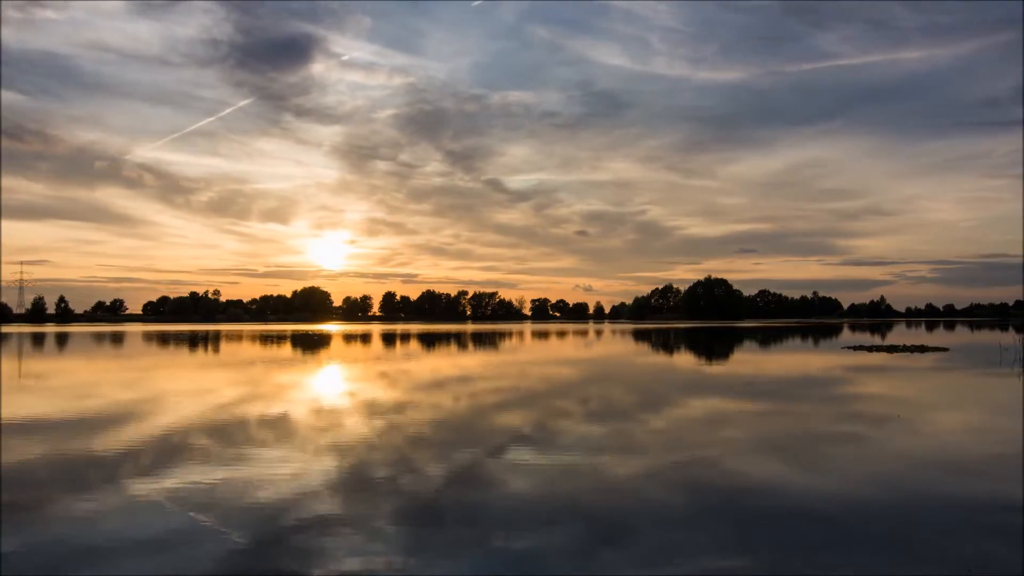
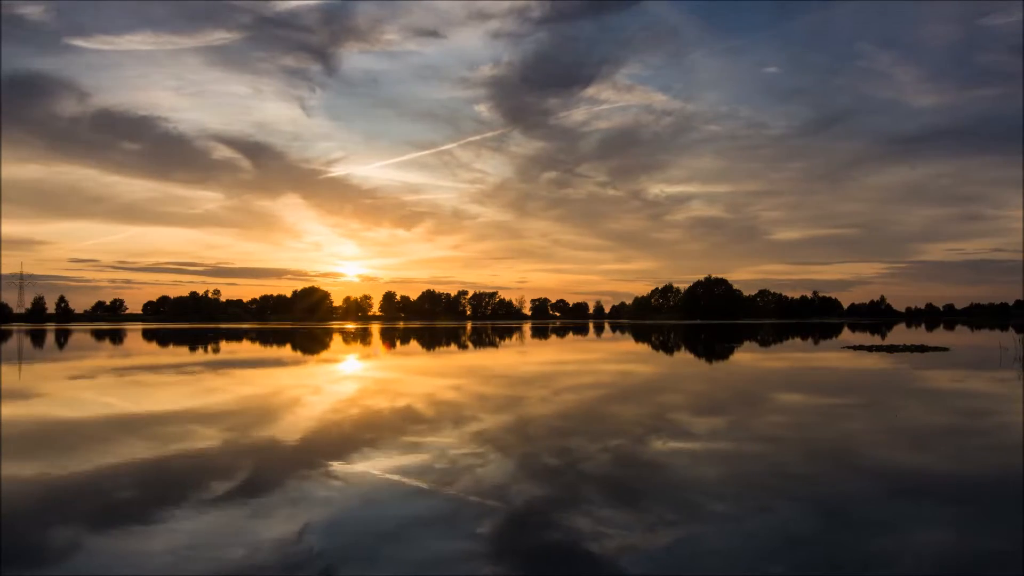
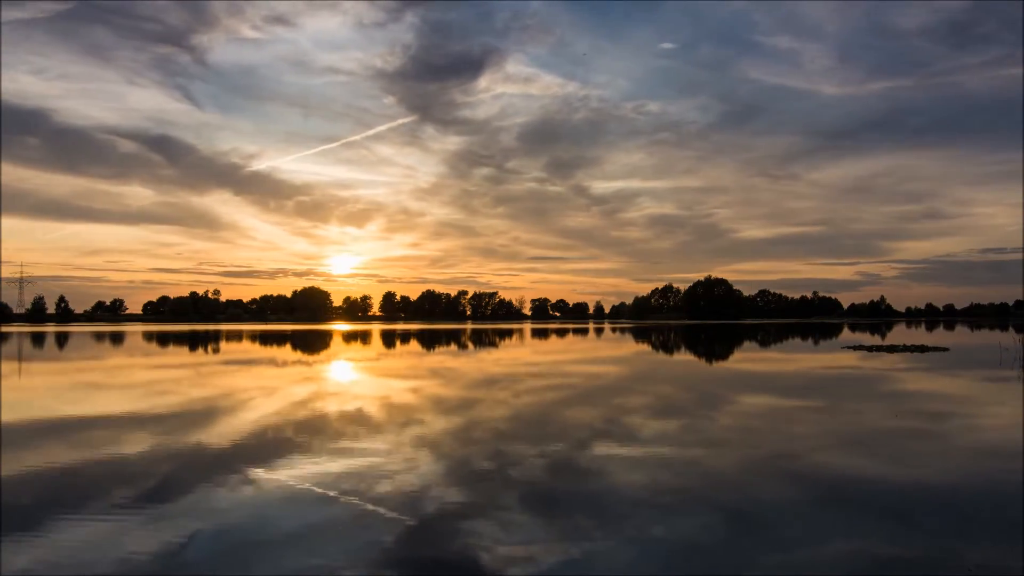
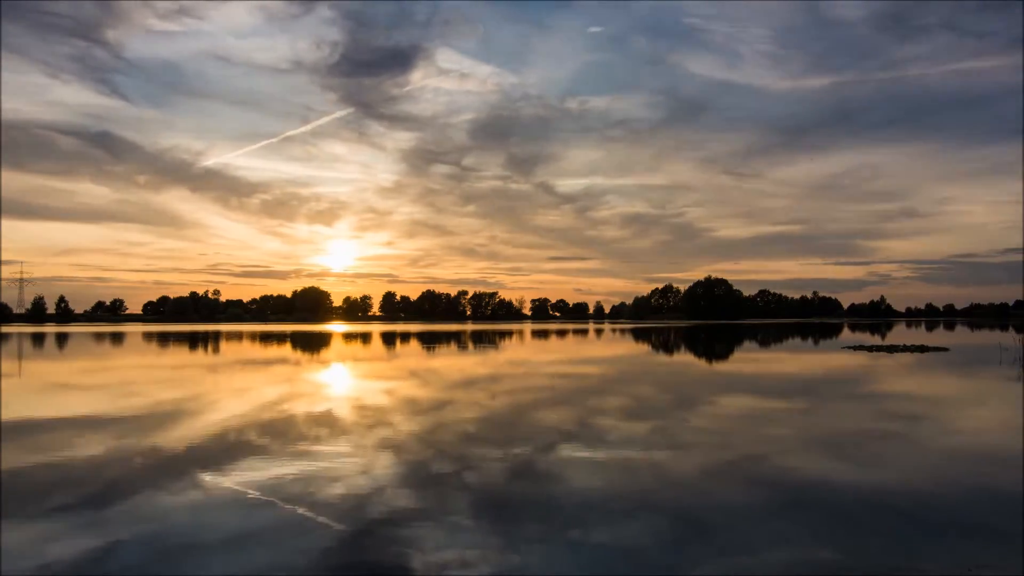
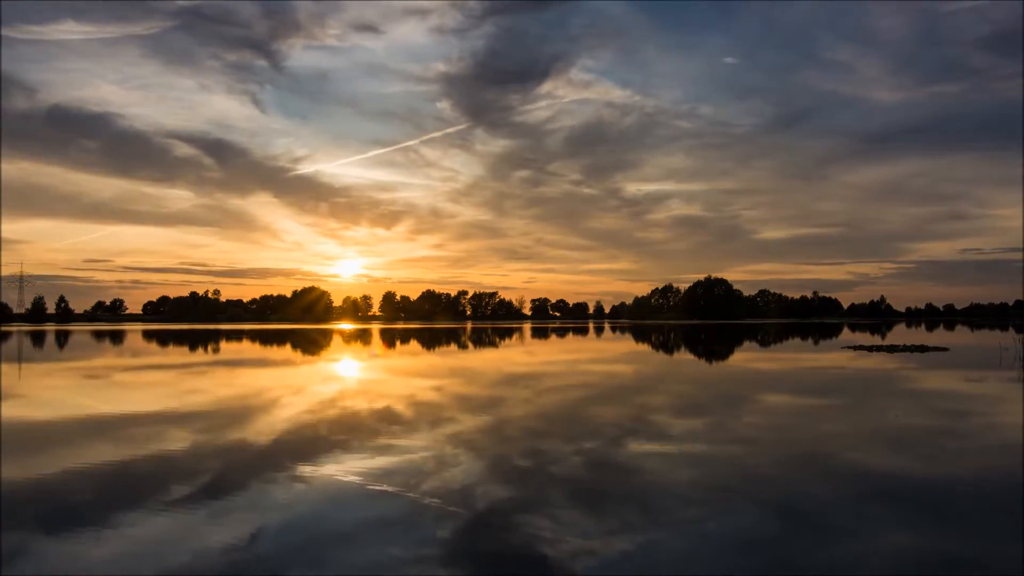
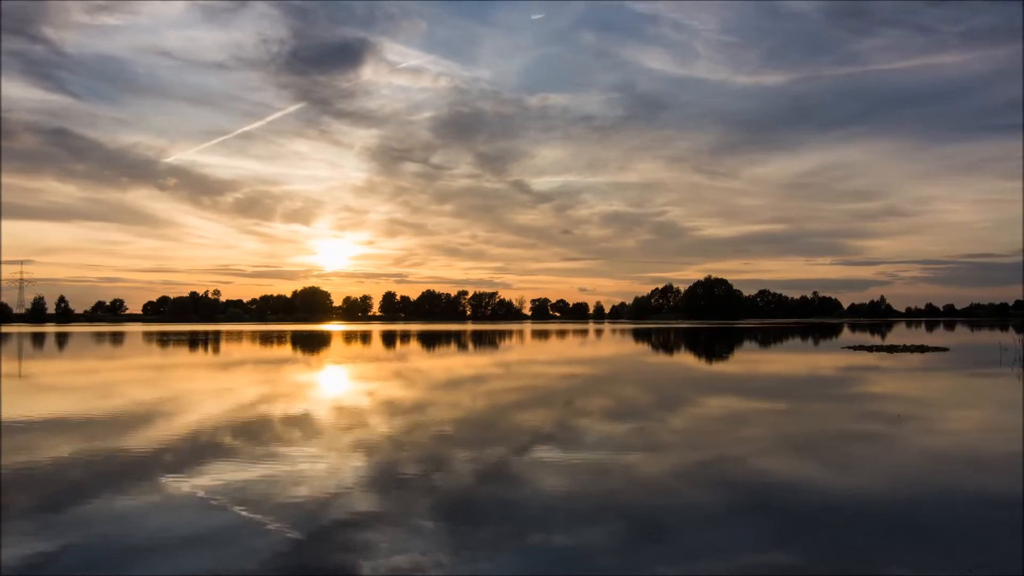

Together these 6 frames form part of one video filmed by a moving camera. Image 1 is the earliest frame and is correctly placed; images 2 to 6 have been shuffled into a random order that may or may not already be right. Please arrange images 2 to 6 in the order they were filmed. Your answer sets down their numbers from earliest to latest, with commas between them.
6, 4, 3, 5, 2
